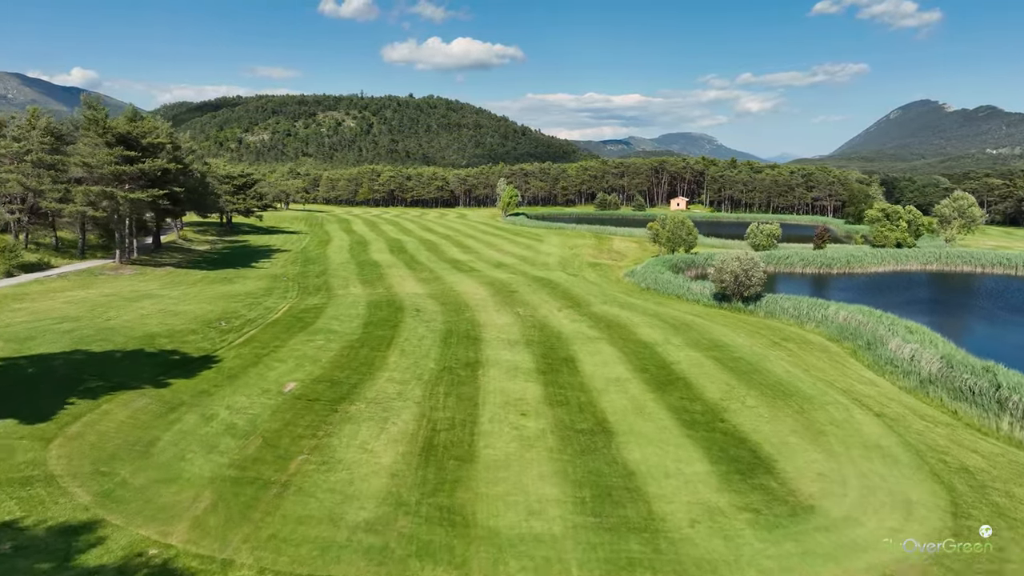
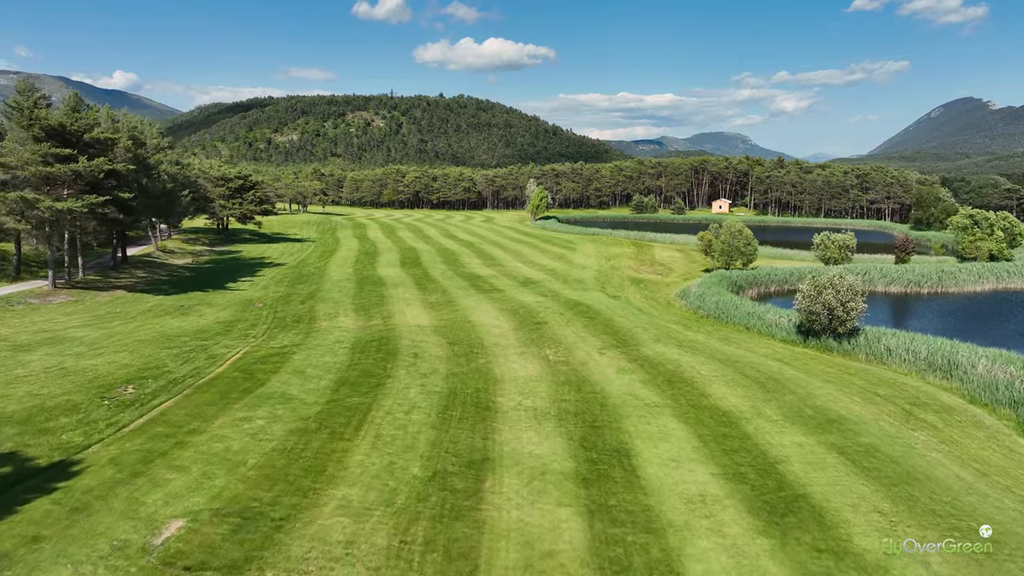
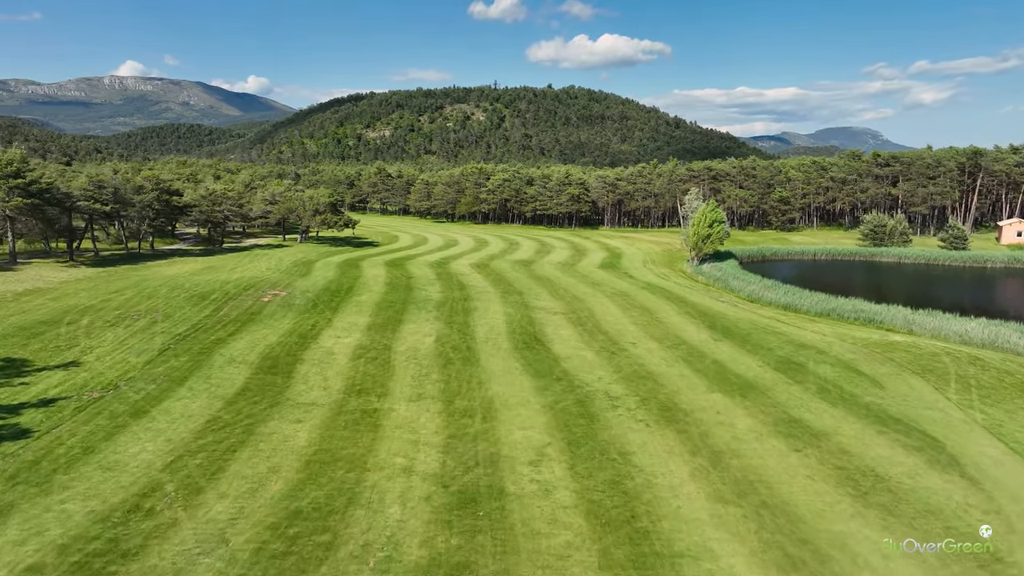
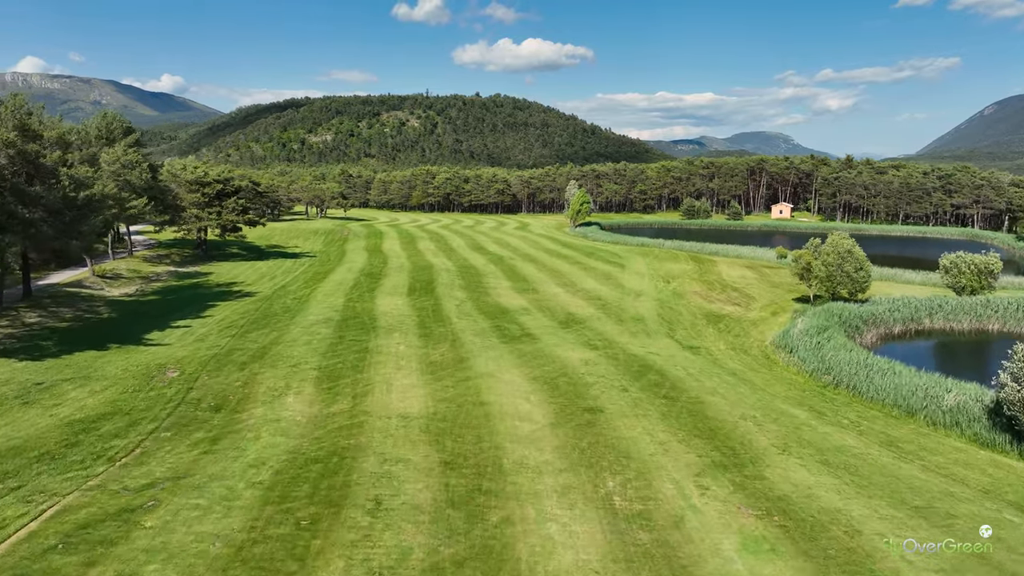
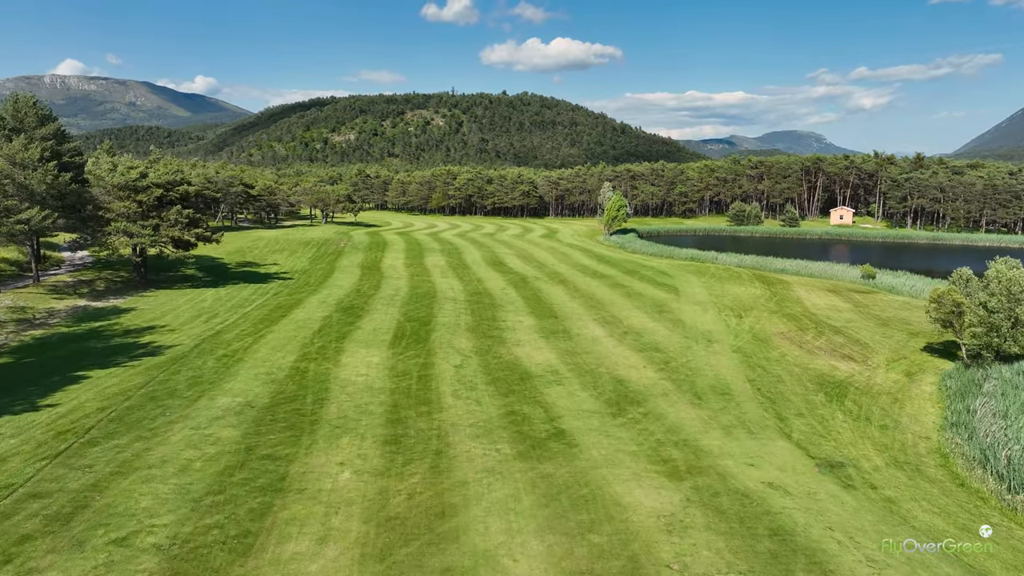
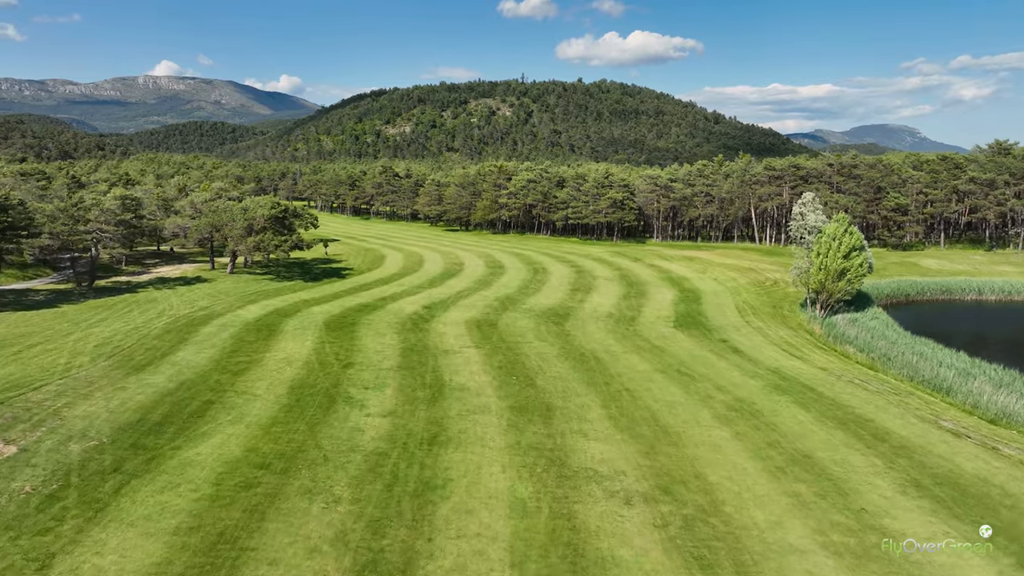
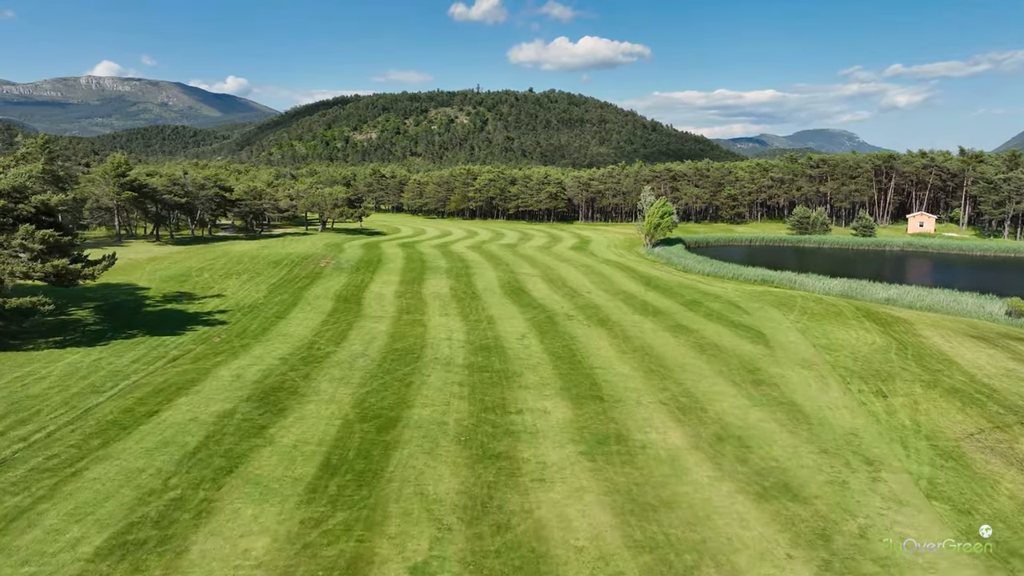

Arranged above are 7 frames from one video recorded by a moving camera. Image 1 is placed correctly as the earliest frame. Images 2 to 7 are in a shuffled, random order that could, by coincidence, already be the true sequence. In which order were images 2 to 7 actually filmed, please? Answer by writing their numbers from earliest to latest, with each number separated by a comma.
2, 4, 5, 7, 3, 6
